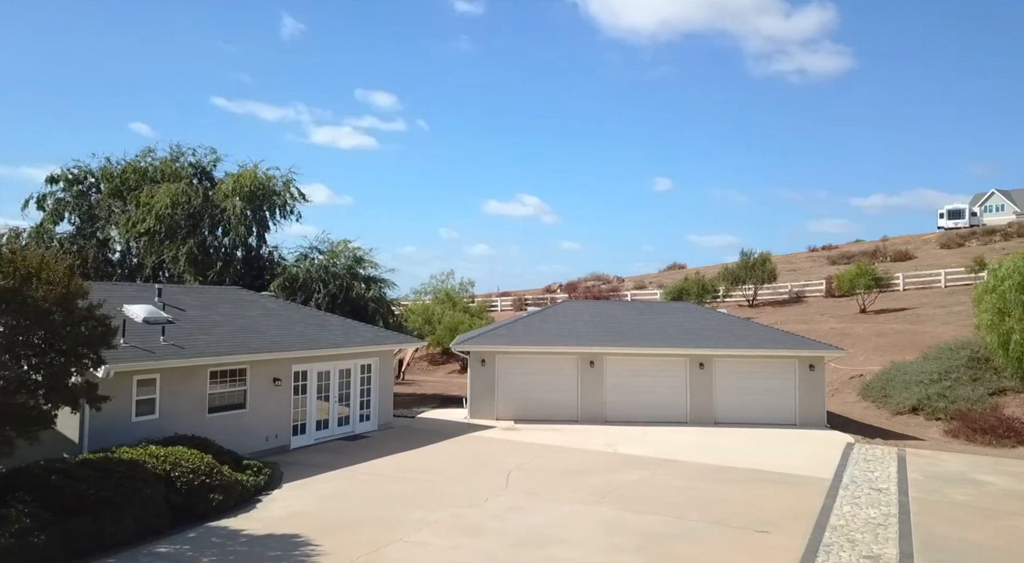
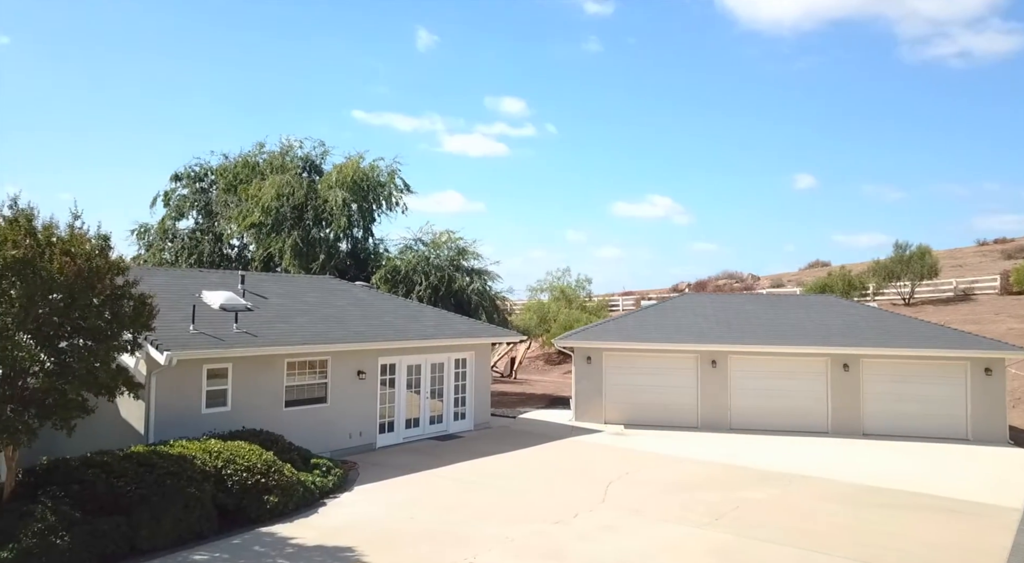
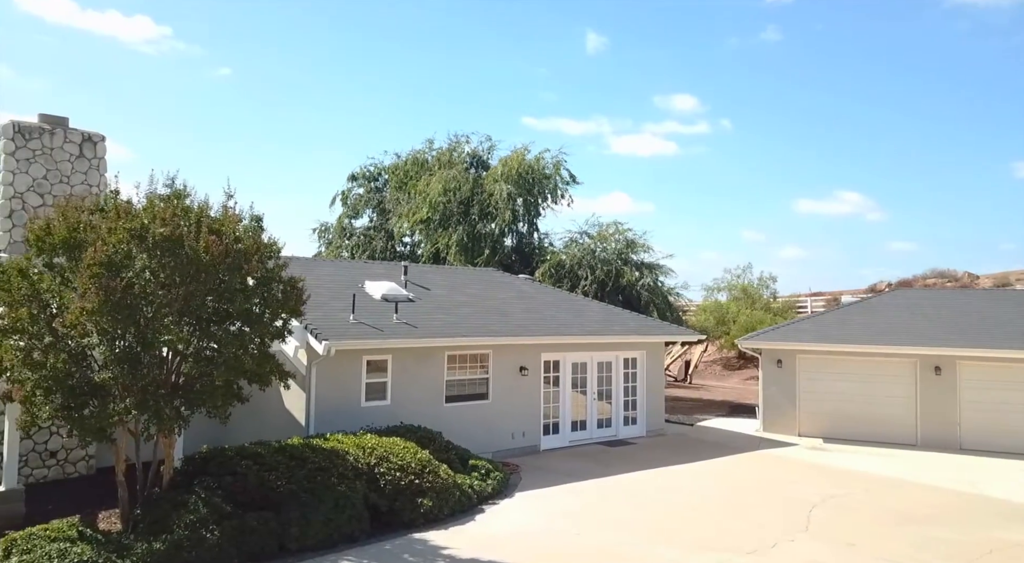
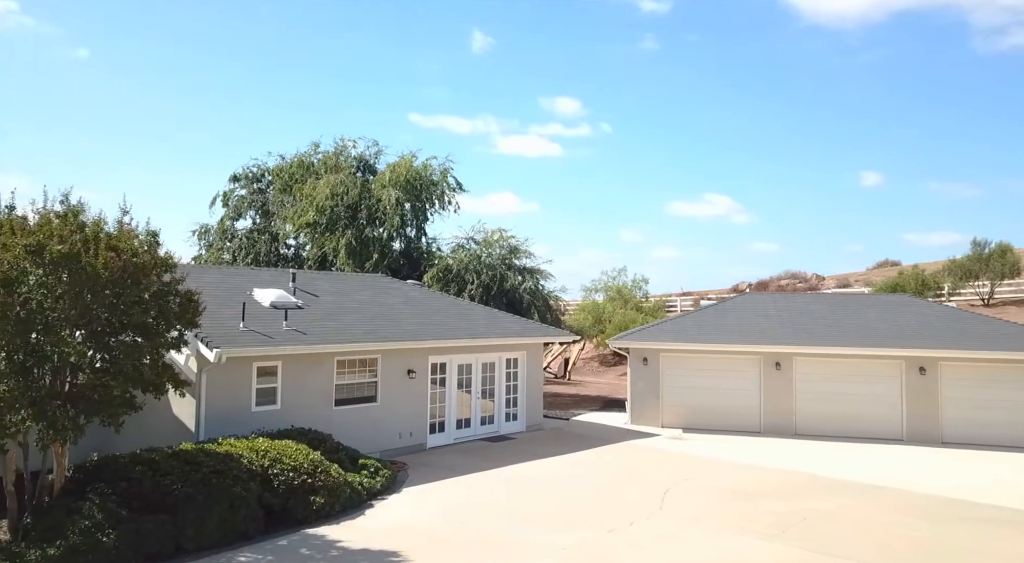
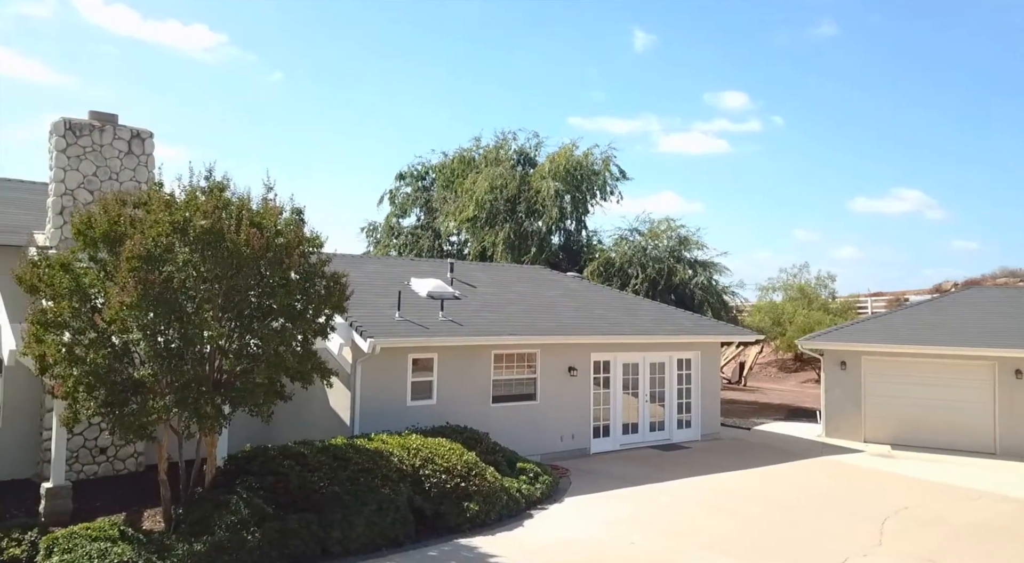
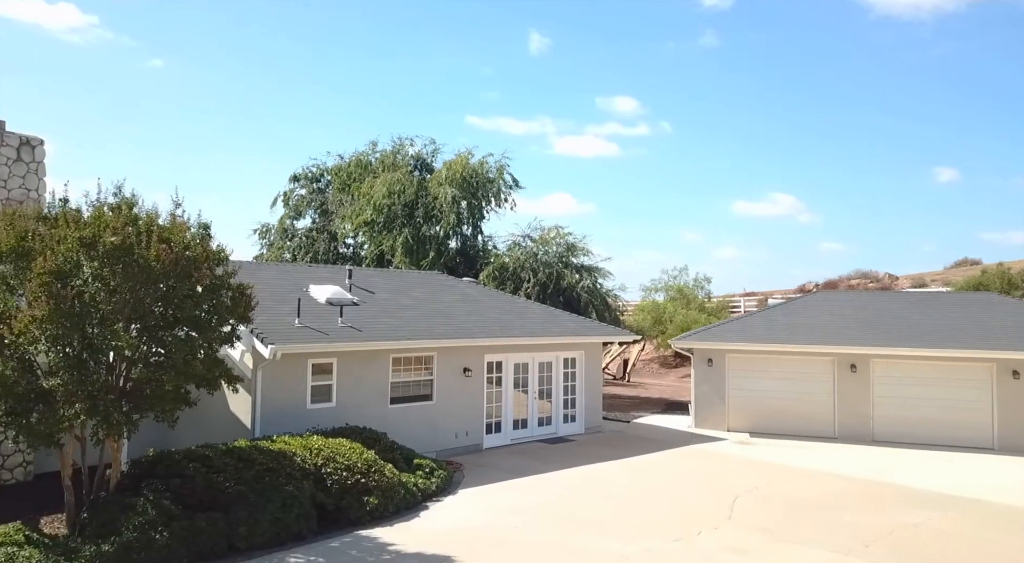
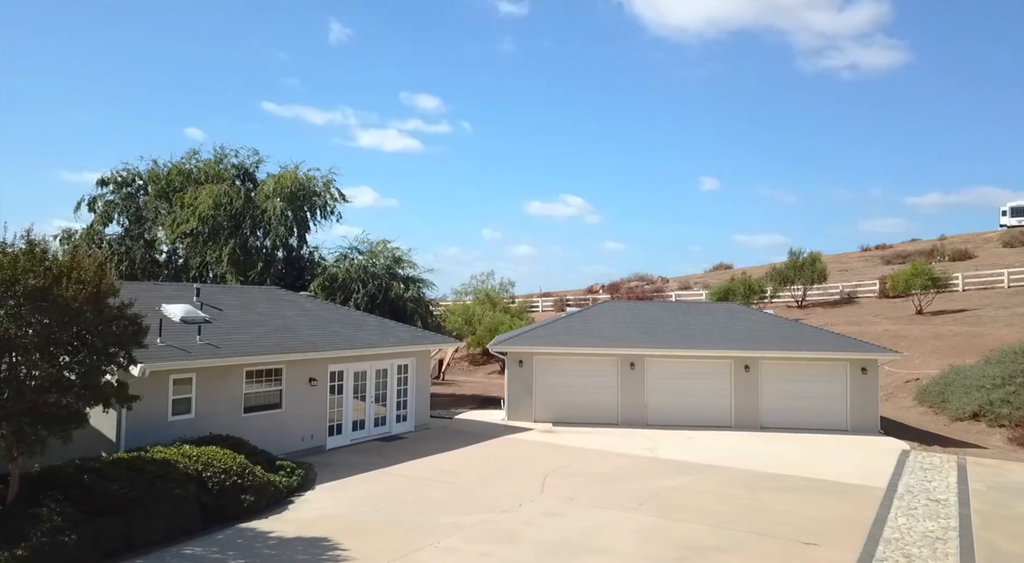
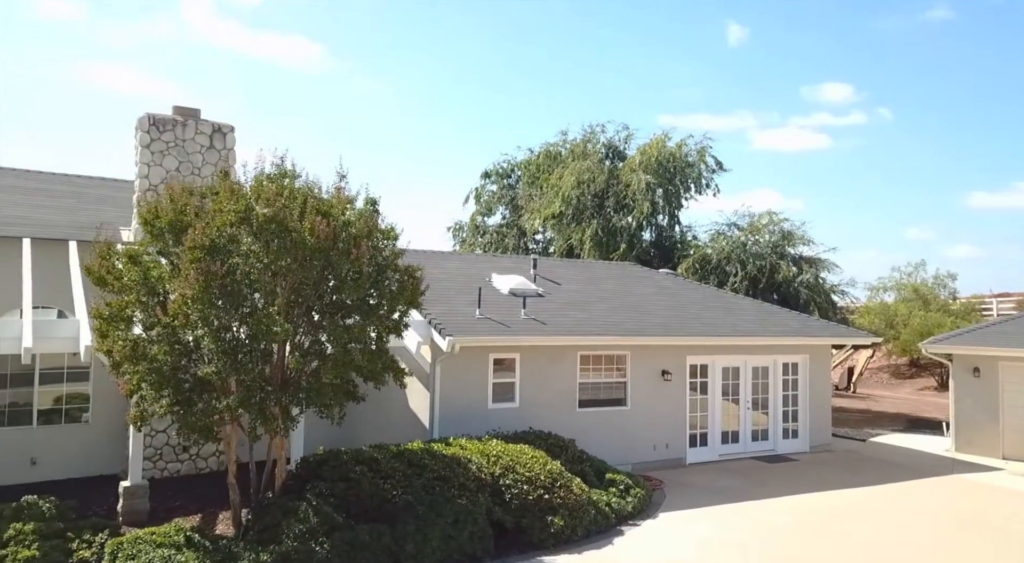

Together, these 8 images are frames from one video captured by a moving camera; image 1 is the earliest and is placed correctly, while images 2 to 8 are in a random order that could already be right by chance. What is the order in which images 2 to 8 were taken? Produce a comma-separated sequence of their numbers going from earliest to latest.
7, 2, 4, 6, 3, 5, 8
